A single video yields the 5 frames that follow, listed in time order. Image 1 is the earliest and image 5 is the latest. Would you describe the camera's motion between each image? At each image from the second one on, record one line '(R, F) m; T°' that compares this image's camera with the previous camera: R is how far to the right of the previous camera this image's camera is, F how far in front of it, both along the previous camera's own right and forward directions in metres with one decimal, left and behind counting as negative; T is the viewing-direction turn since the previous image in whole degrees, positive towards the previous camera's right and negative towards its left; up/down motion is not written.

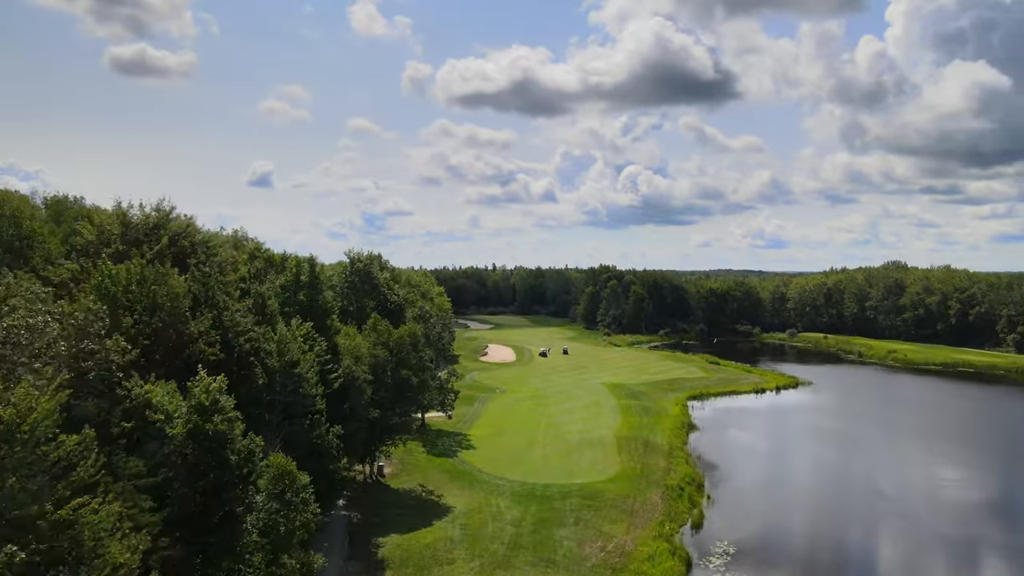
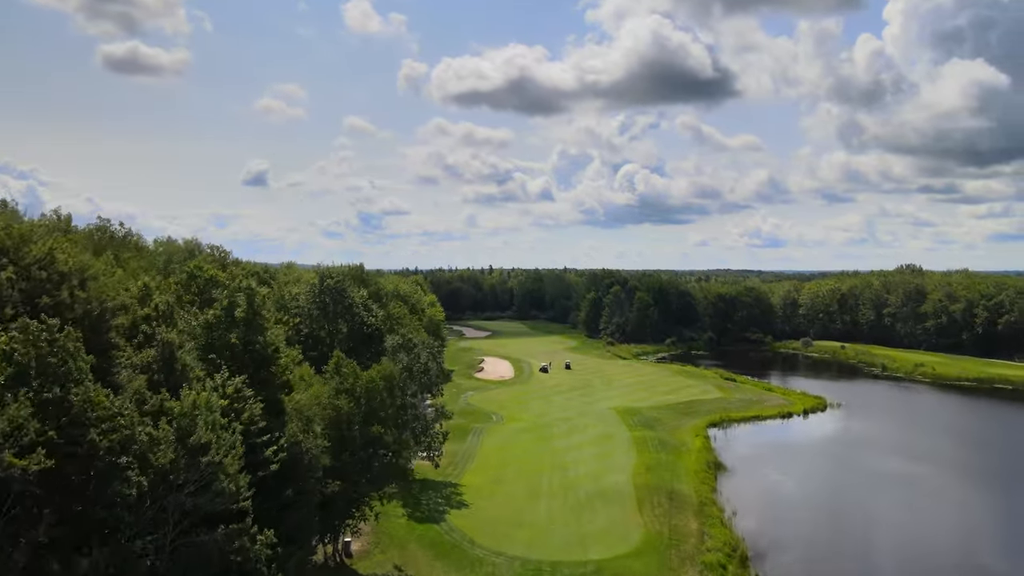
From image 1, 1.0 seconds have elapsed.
(-0.1, +6.8) m; 0°
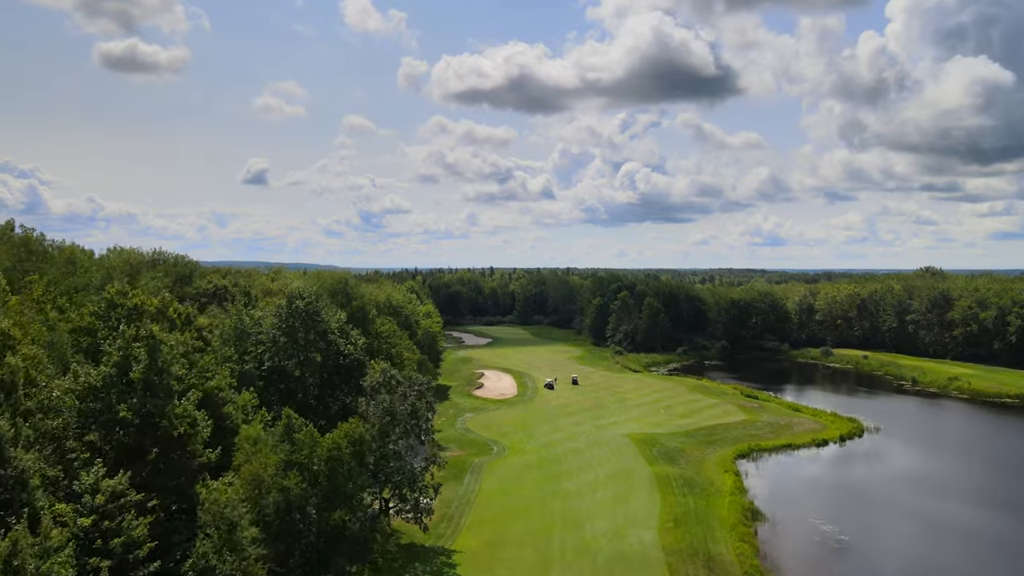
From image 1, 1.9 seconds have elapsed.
(-0.2, +6.2) m; 0°
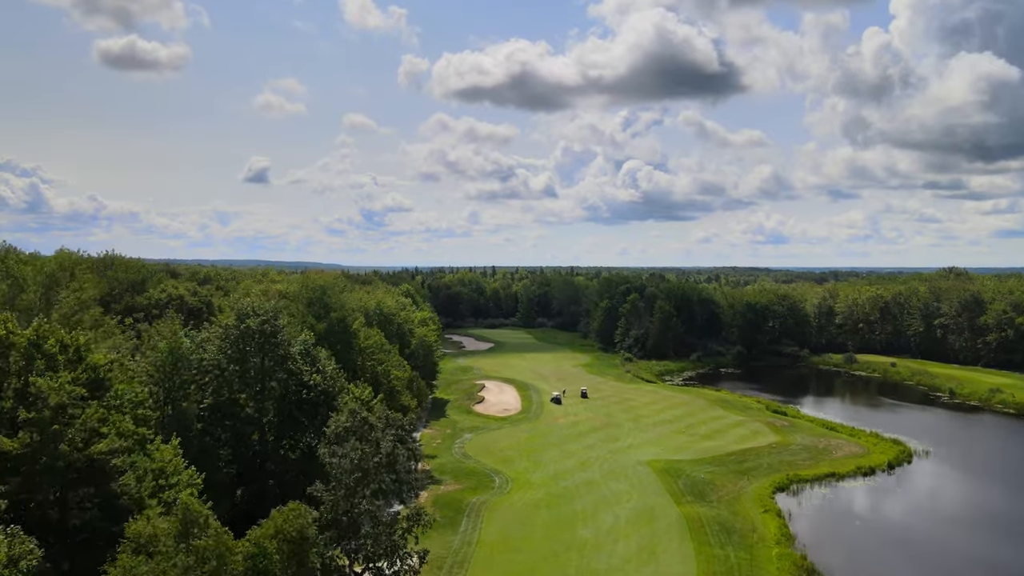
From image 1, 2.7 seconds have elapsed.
(-0.1, +6.3) m; 0°
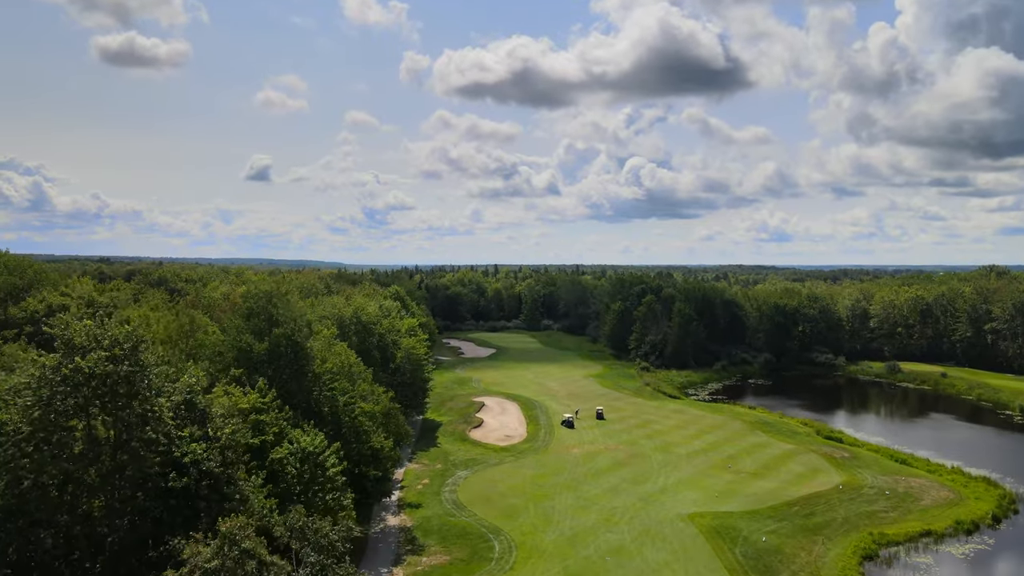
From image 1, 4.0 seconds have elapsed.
(-0.1, +10.0) m; 0°
